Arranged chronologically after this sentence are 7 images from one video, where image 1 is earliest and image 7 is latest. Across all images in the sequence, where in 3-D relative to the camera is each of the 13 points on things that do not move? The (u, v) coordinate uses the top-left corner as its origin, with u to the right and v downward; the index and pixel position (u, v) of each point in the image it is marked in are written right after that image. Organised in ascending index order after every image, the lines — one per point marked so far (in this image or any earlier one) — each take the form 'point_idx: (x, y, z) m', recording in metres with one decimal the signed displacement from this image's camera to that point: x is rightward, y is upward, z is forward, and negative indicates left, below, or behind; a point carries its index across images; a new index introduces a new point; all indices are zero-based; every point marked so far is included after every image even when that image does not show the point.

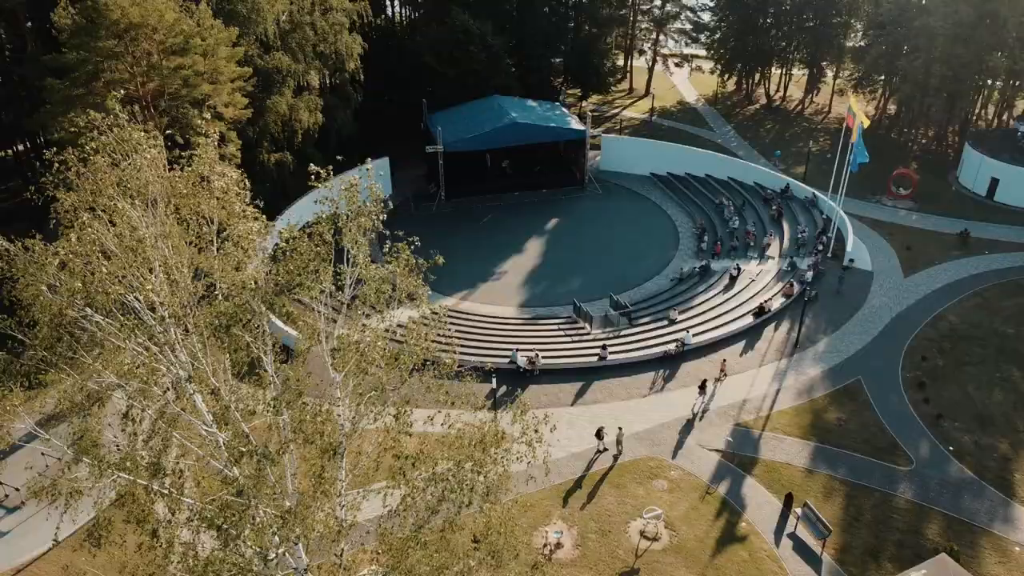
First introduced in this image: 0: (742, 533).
0: (+5.8, -6.2, +19.4) m
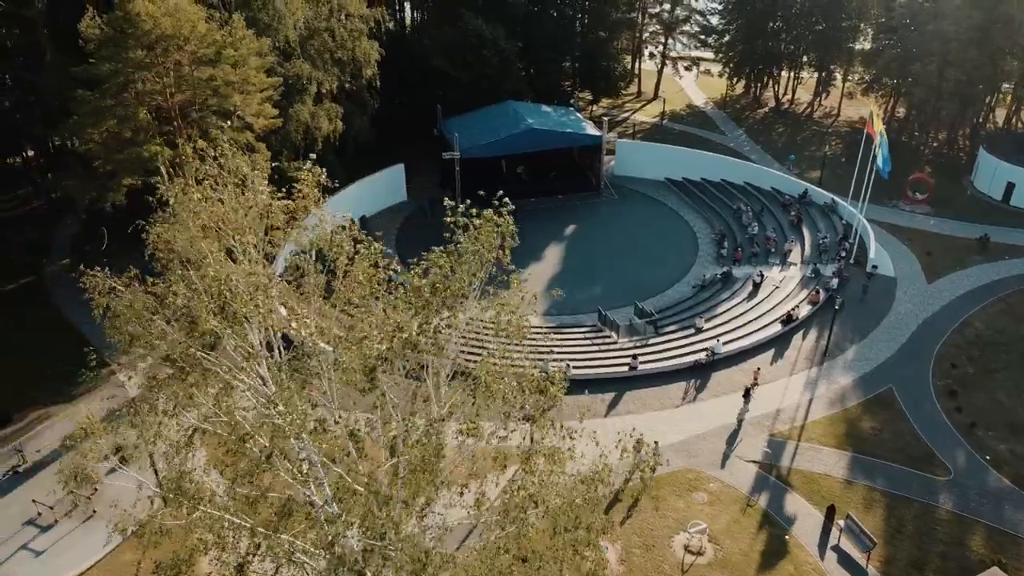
0: (+6.9, -6.5, +19.3) m
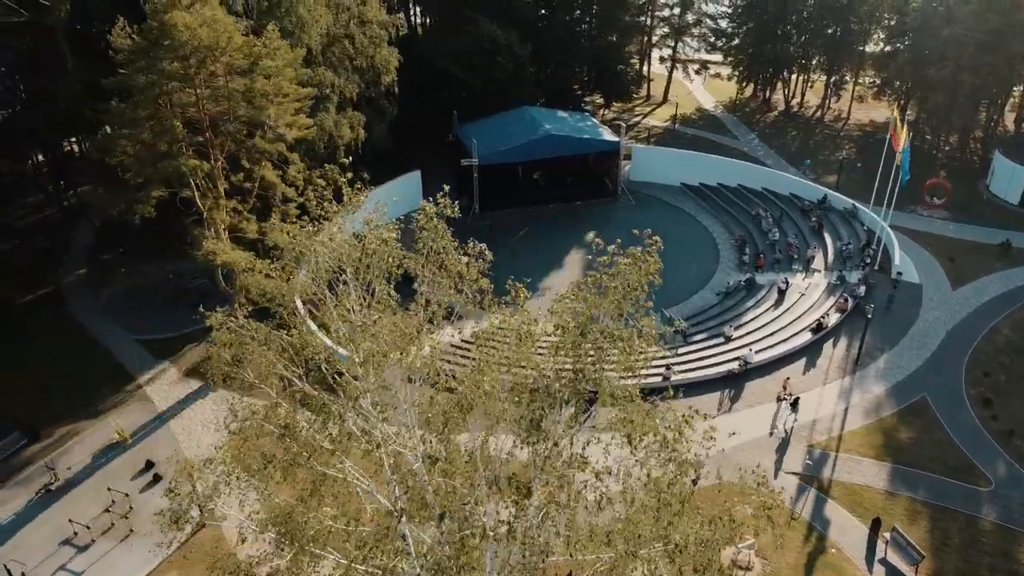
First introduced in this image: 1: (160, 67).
0: (+8.0, -6.8, +19.2) m
1: (-9.1, +5.8, +20.0) m
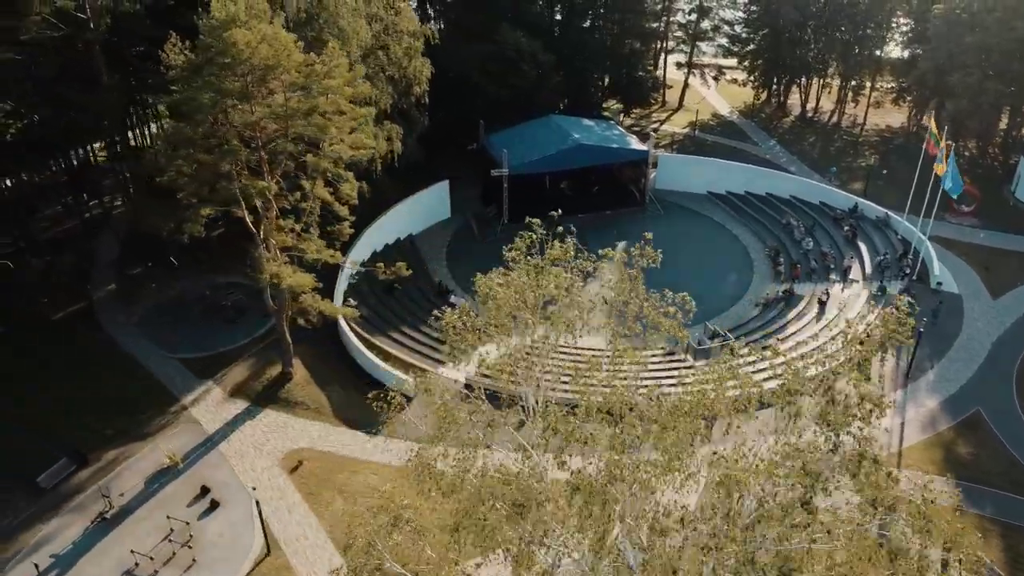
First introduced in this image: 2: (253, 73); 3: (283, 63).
0: (+9.9, -7.2, +19.1) m
1: (-7.4, +5.2, +19.6) m
2: (-6.6, +5.5, +19.8) m
3: (-5.9, +5.8, +19.9) m
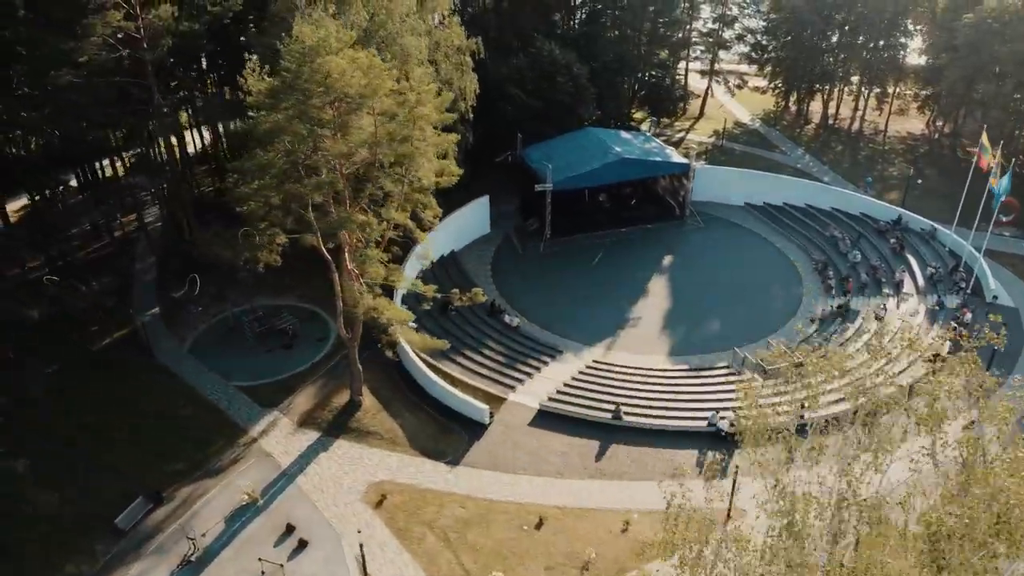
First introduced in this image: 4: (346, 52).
0: (+12.5, -7.9, +18.9) m
1: (-4.9, +4.3, +19.0) m
2: (-4.1, +4.6, +19.3) m
3: (-3.4, +4.9, +19.3) m
4: (-4.2, +5.9, +19.2) m
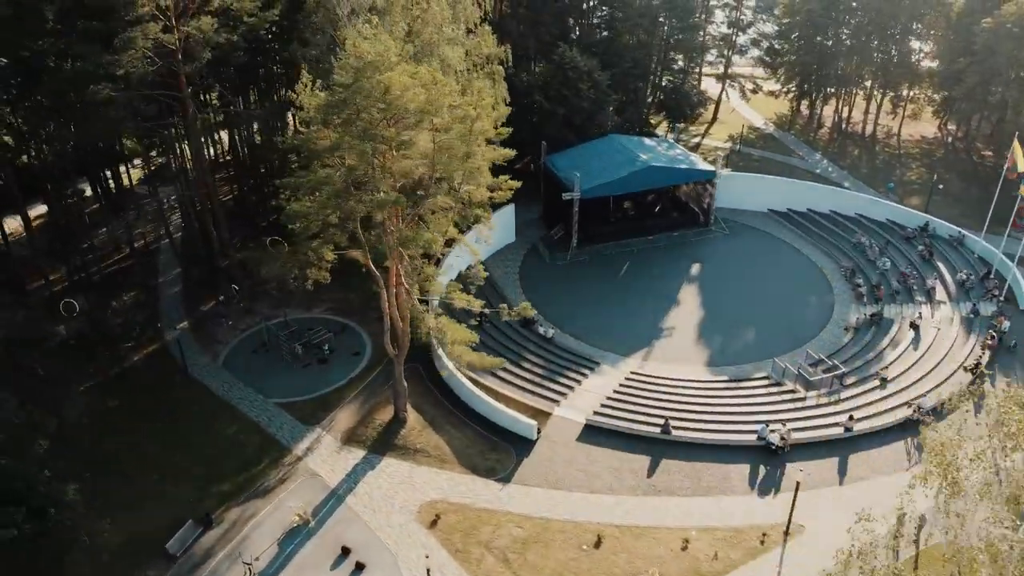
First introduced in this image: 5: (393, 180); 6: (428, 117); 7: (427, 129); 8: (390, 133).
0: (+14.1, -8.3, +18.9) m
1: (-3.3, +3.8, +18.6) m
2: (-2.6, +4.1, +18.9) m
3: (-1.9, +4.4, +19.0) m
4: (-2.6, +5.4, +18.9) m
5: (-3.1, +2.8, +19.8) m
6: (-2.2, +4.2, +19.0) m
7: (-2.3, +4.0, +19.3) m
8: (-2.9, +3.7, +18.6) m
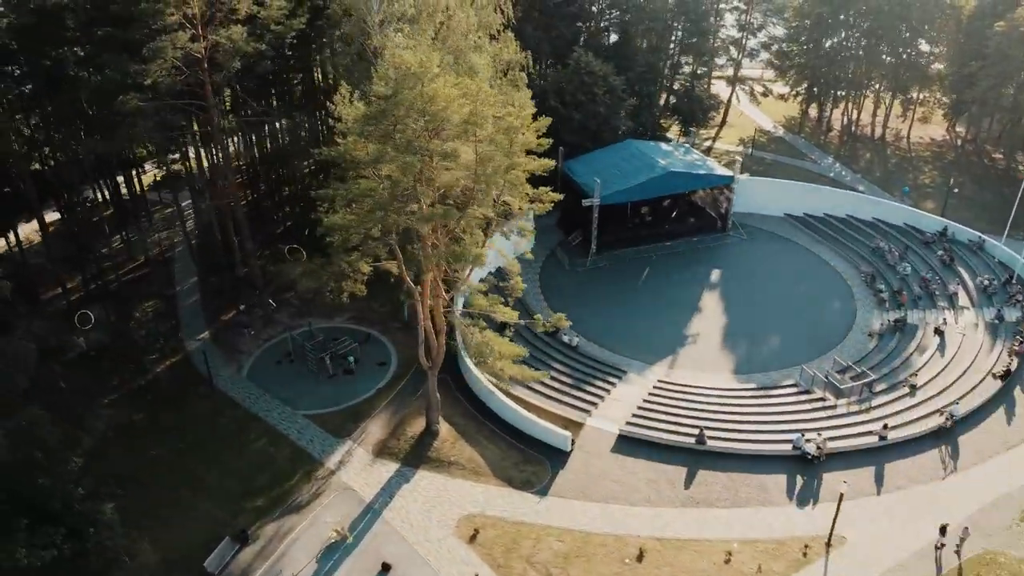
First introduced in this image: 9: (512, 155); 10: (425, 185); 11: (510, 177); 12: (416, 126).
0: (+15.3, -8.5, +18.8) m
1: (-2.2, +3.5, +18.4) m
2: (-1.5, +3.8, +18.7) m
3: (-0.8, +4.1, +18.7) m
4: (-1.6, +5.1, +18.6) m
5: (-2.0, +2.4, +19.6) m
6: (-1.1, +3.9, +18.7) m
7: (-1.2, +3.7, +19.1) m
8: (-1.9, +3.4, +18.3) m
9: (-0.2, +3.5, +19.9) m
10: (-2.3, +2.5, +19.2) m
11: (-0.3, +2.9, +19.8) m
12: (-2.3, +3.8, +18.4) m
